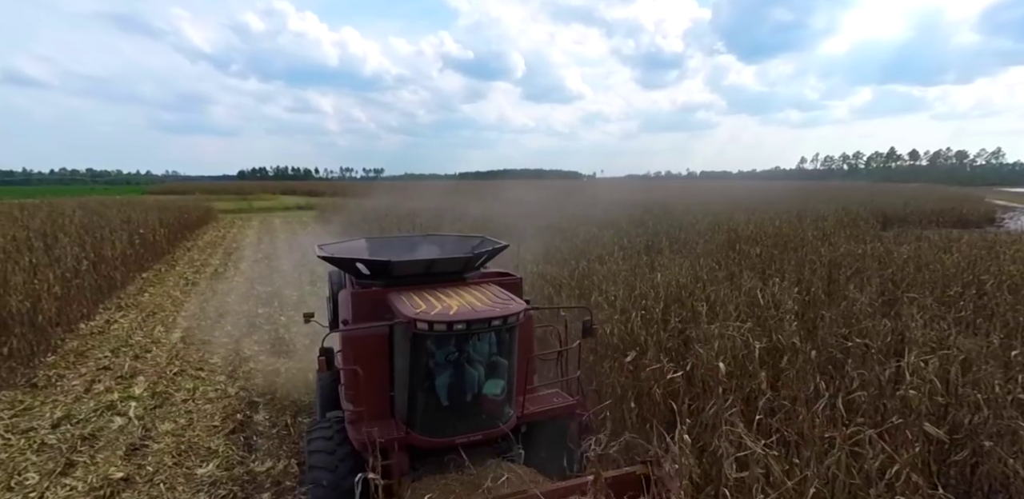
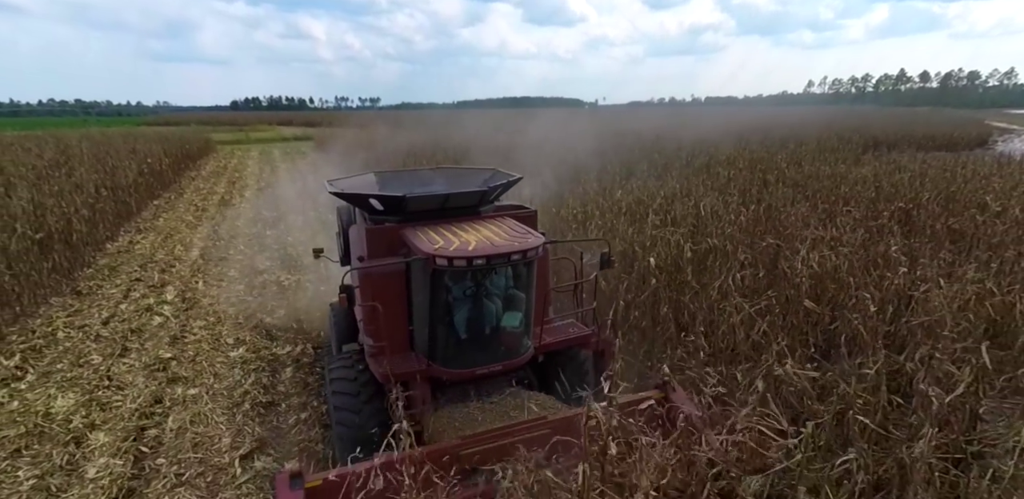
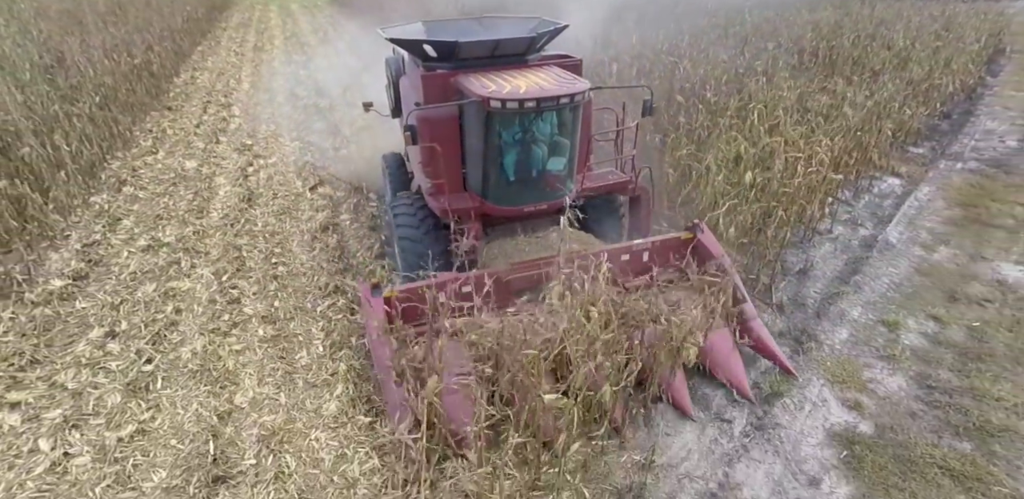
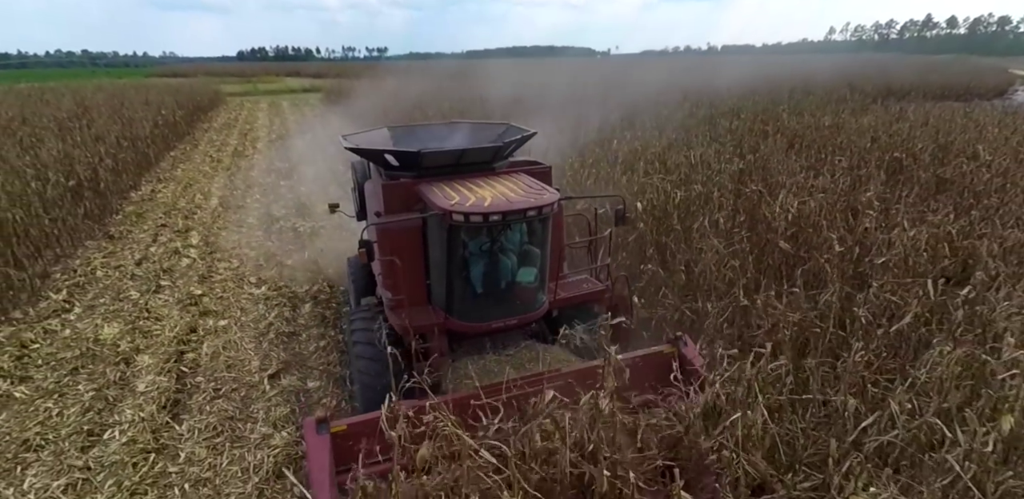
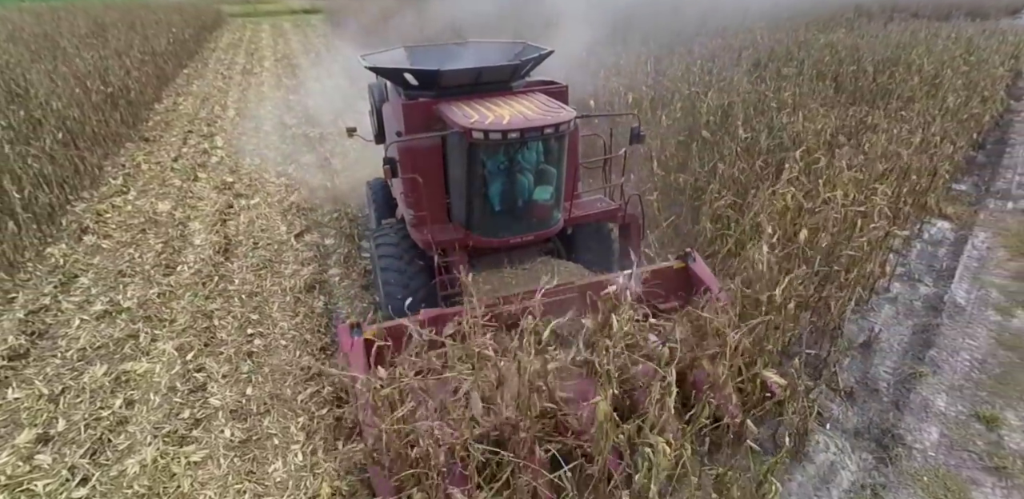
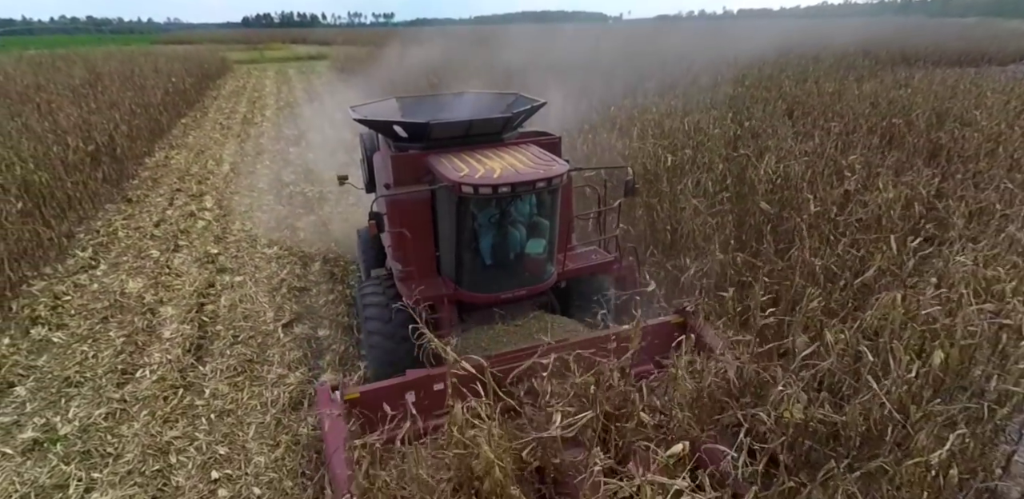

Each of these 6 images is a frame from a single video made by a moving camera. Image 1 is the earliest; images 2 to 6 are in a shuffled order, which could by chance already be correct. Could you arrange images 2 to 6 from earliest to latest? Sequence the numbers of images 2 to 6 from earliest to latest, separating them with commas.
2, 4, 6, 5, 3
